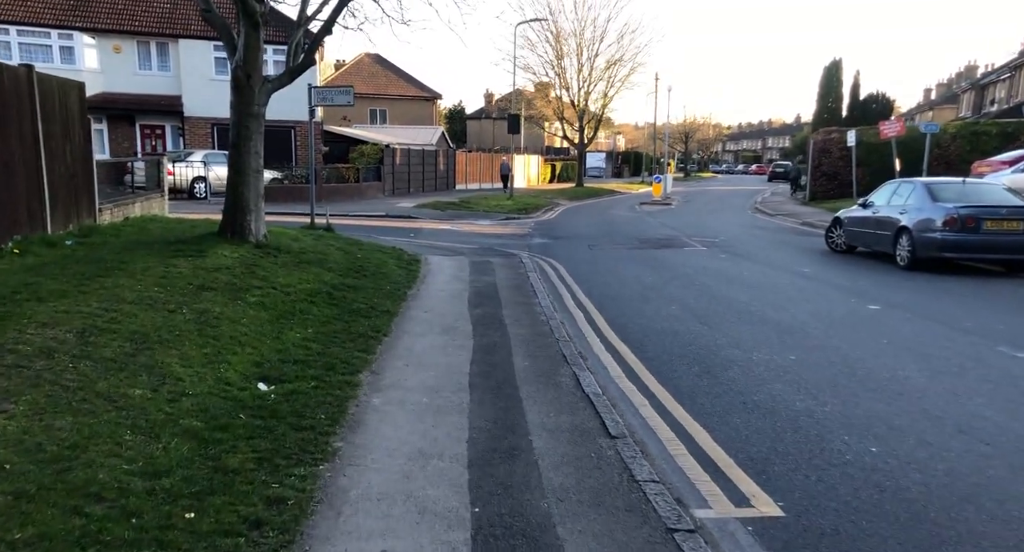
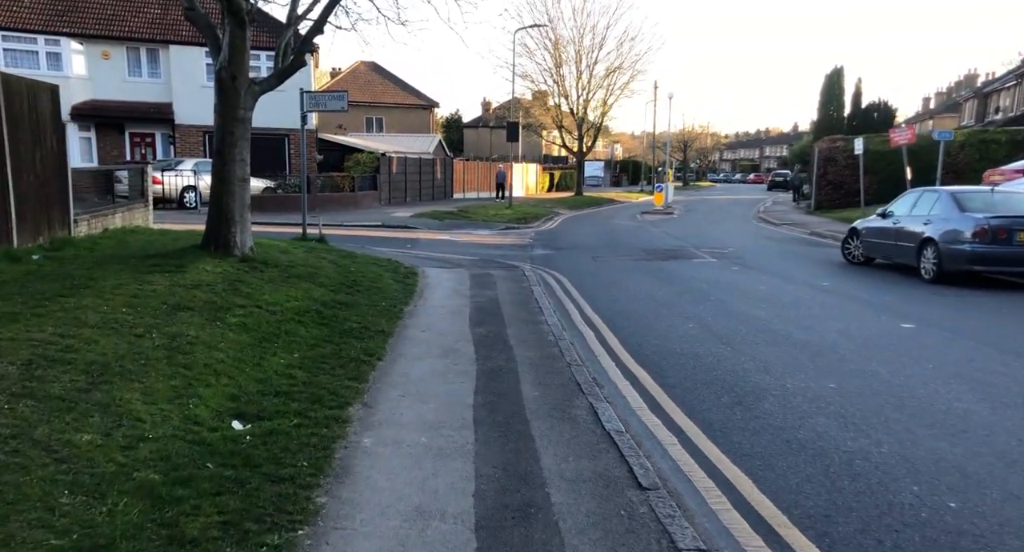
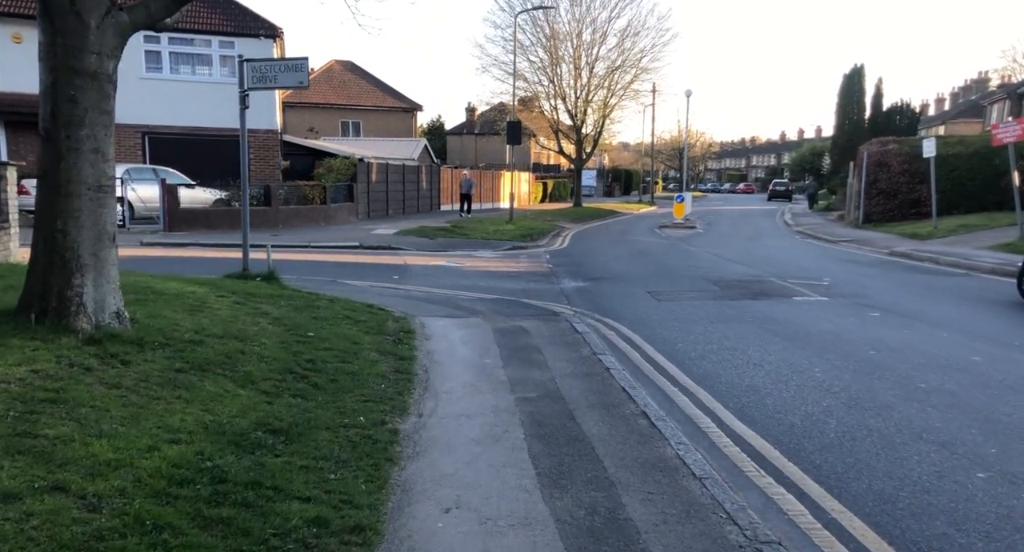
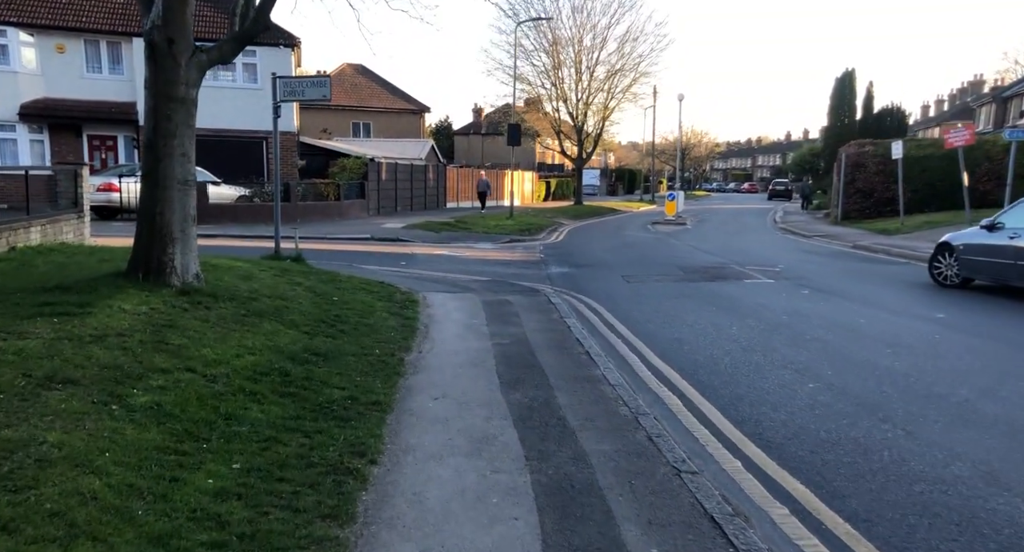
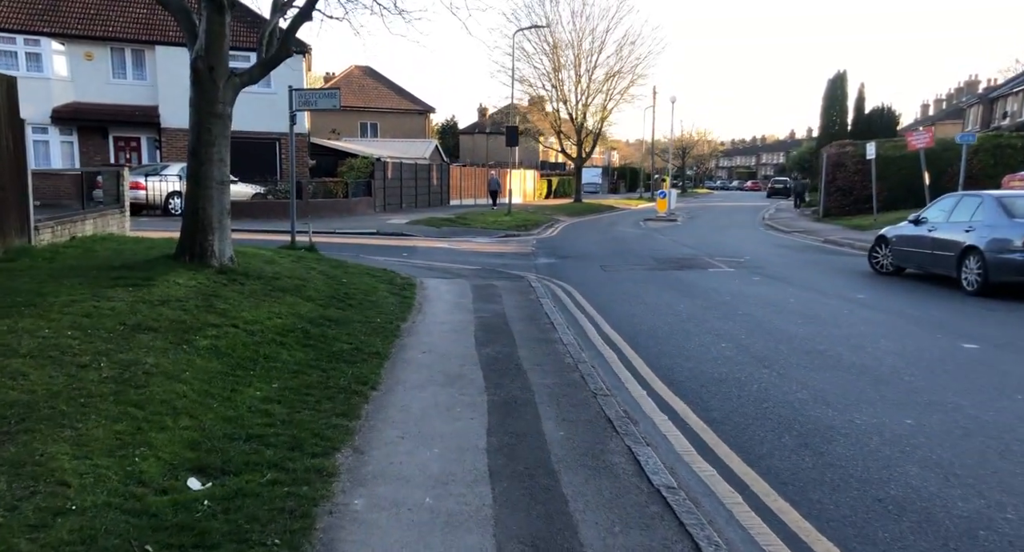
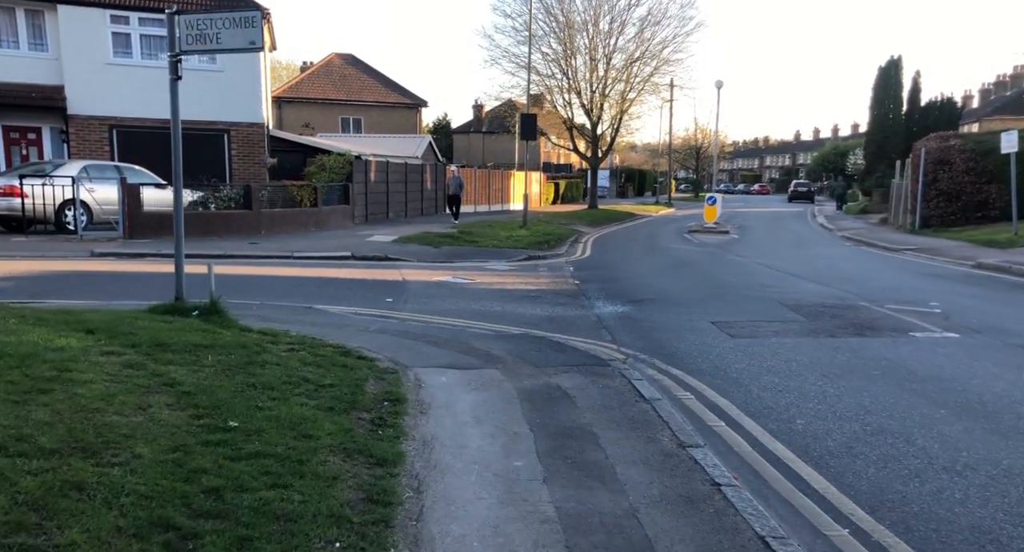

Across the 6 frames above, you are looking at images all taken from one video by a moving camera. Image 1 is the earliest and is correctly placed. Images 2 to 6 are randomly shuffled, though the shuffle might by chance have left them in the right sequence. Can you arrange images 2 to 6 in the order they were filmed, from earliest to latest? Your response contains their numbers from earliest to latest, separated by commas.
2, 5, 4, 3, 6
